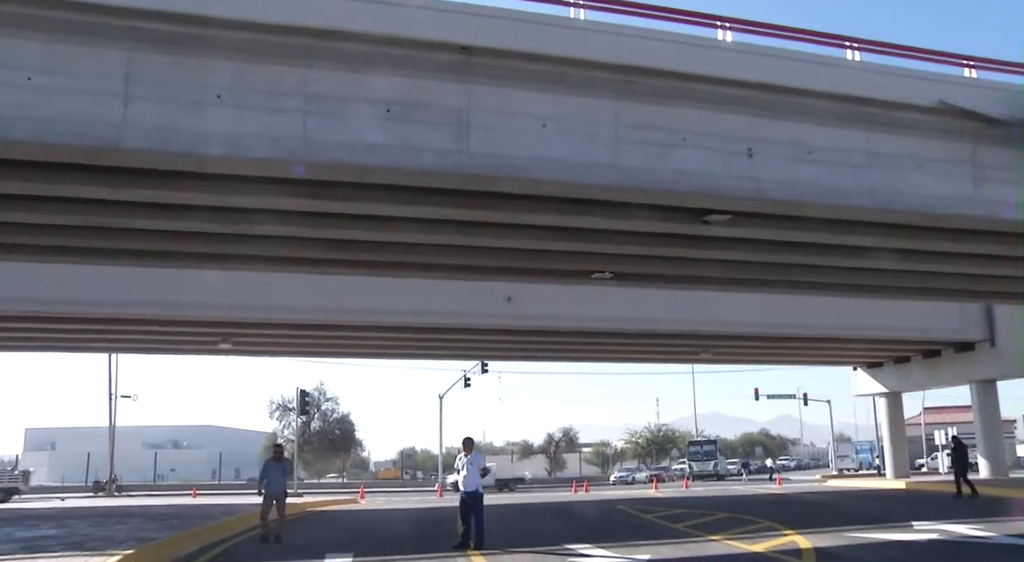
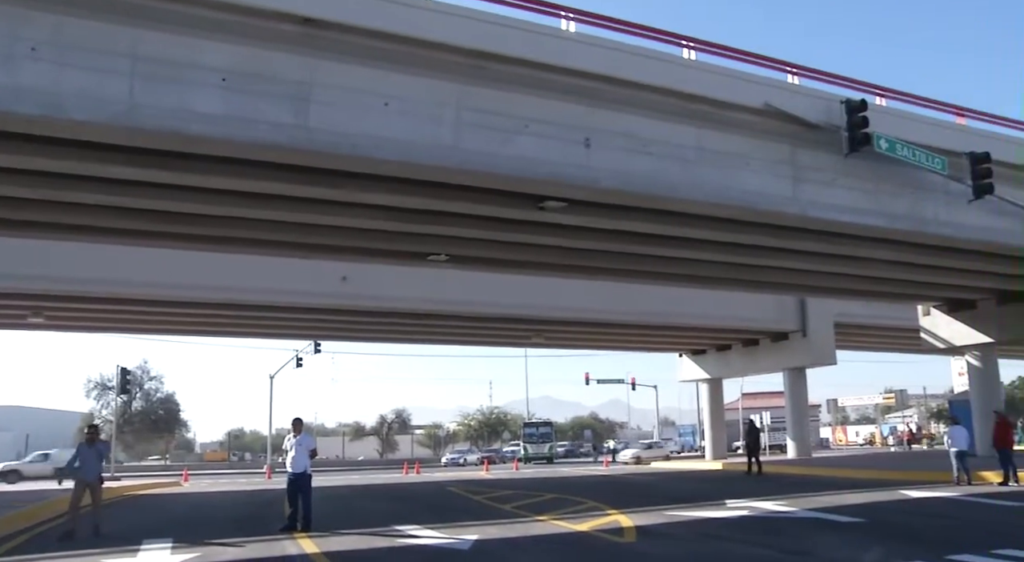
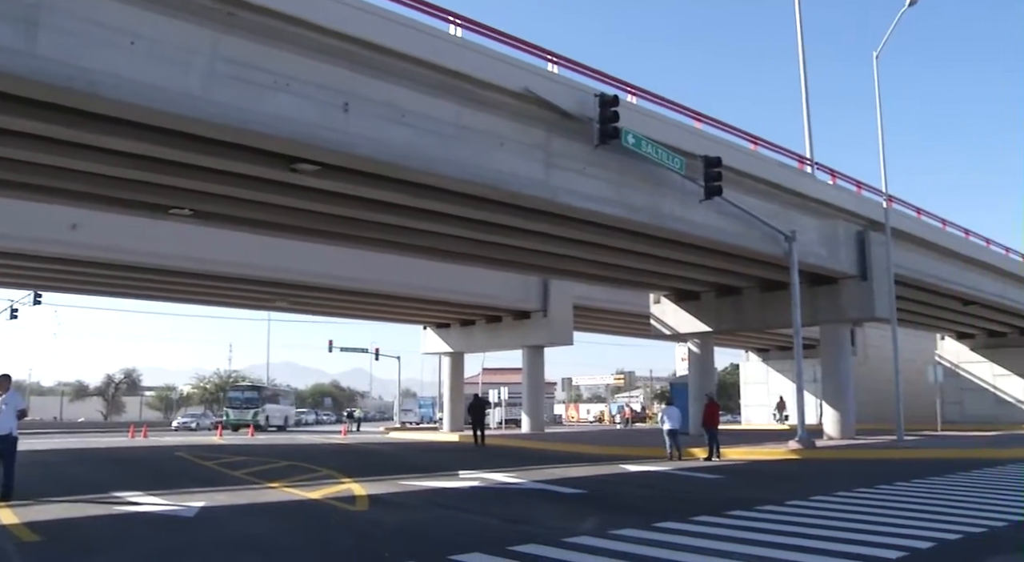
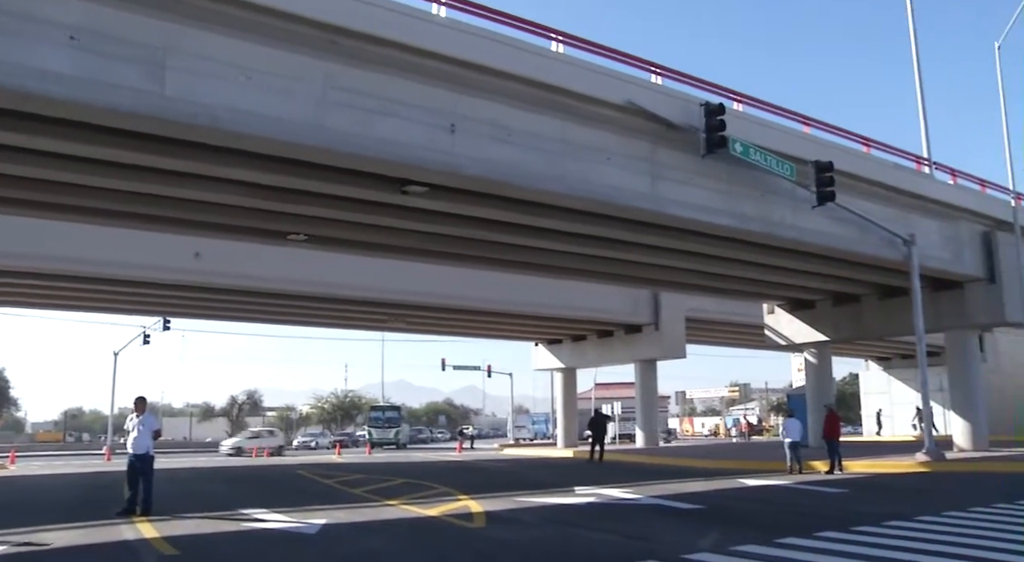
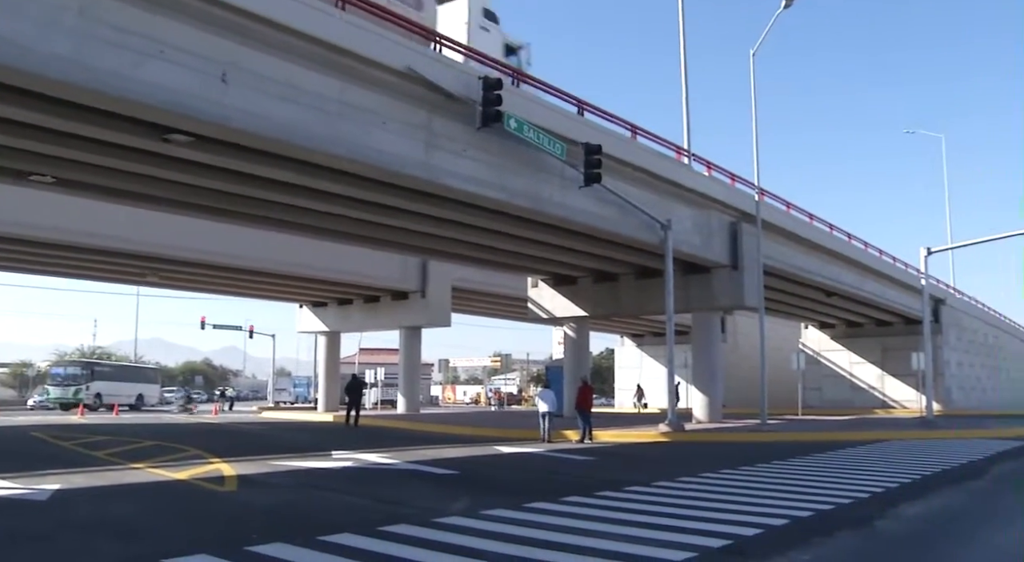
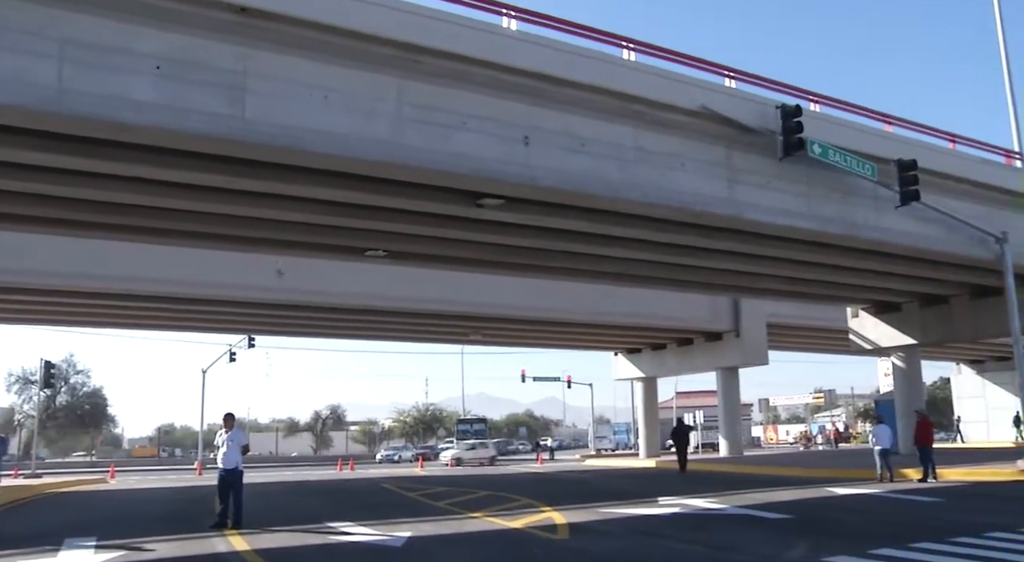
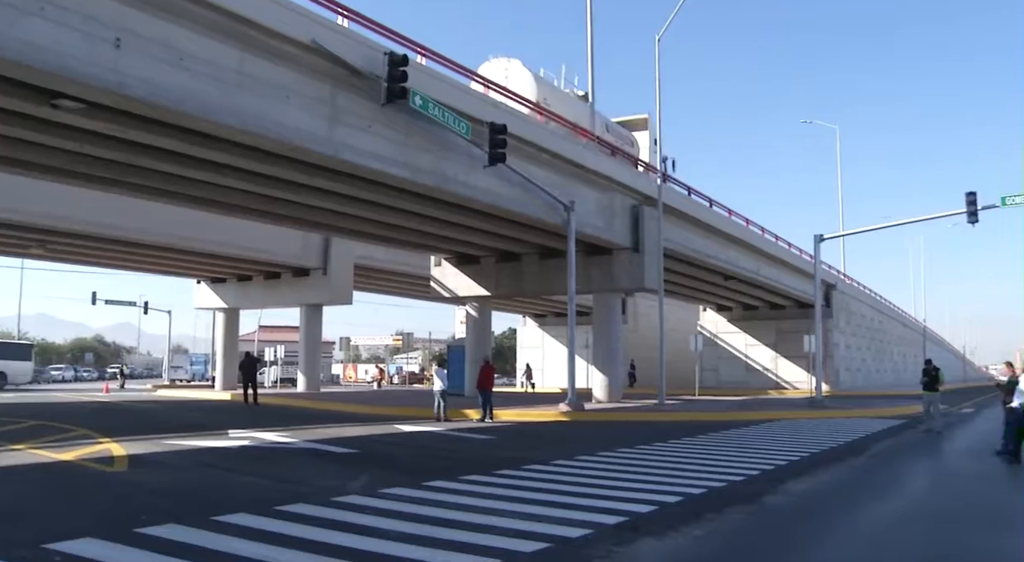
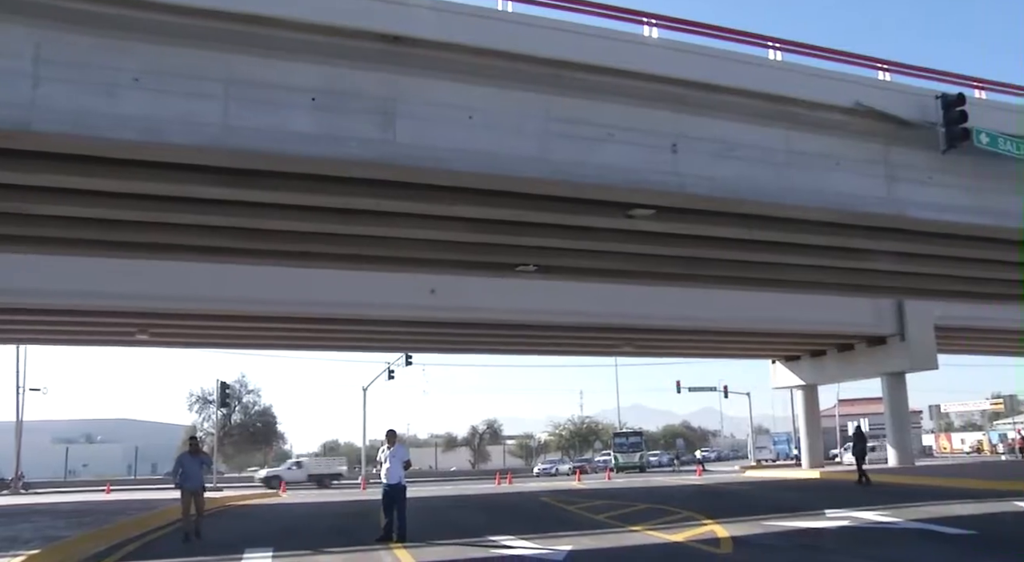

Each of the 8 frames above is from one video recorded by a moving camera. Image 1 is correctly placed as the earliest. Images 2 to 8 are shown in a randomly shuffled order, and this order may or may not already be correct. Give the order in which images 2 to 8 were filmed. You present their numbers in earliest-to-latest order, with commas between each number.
8, 2, 6, 4, 3, 5, 7
